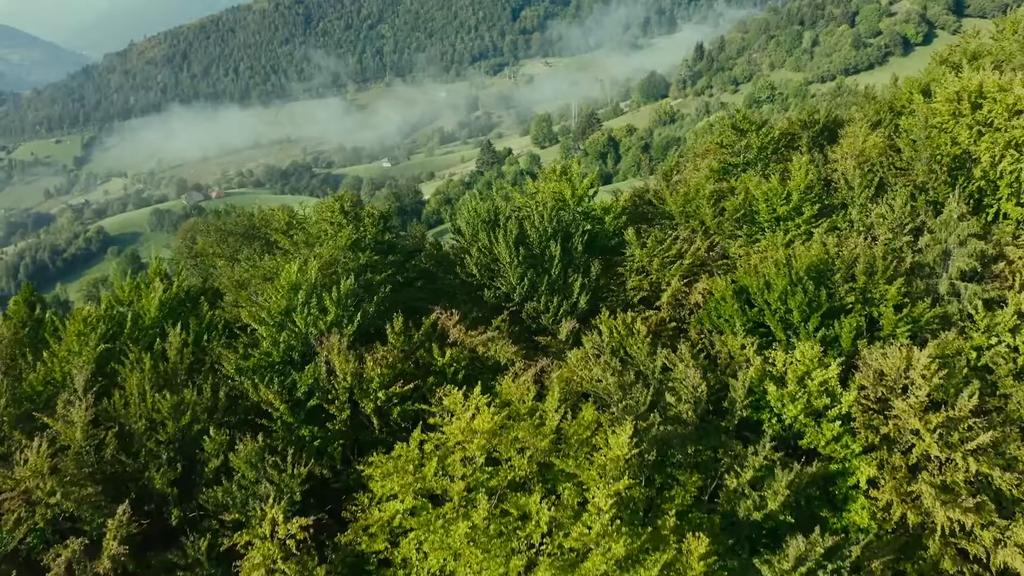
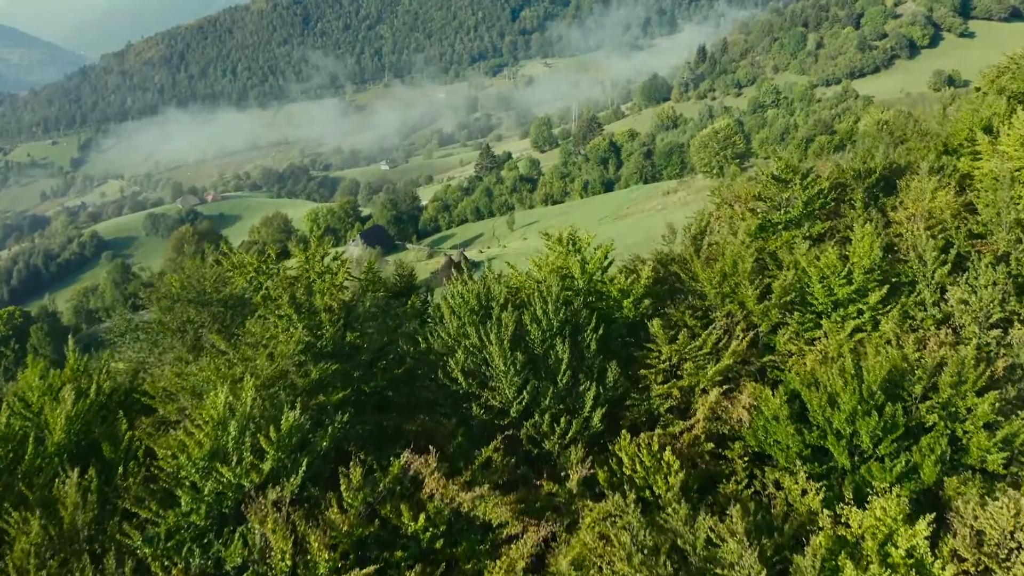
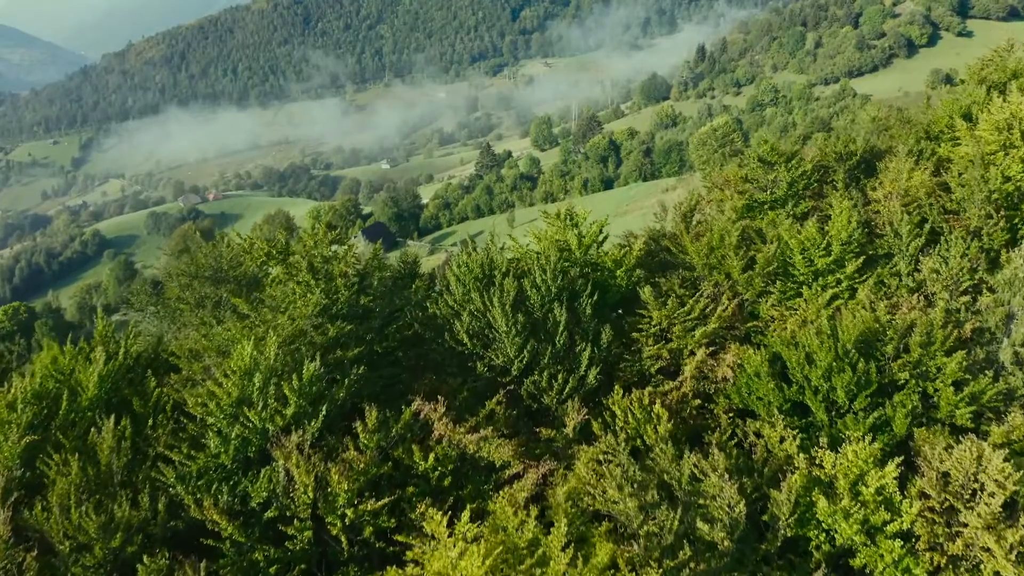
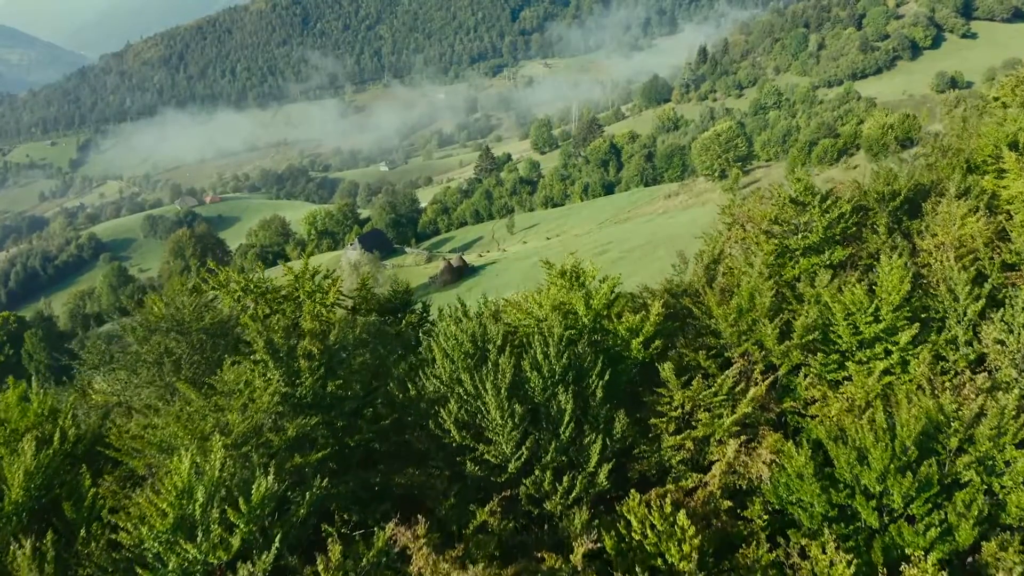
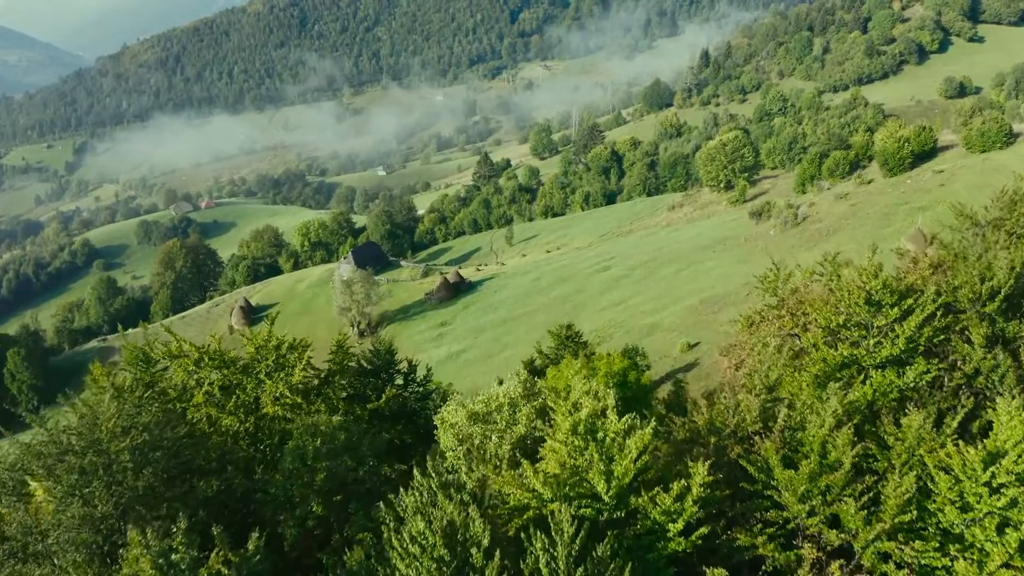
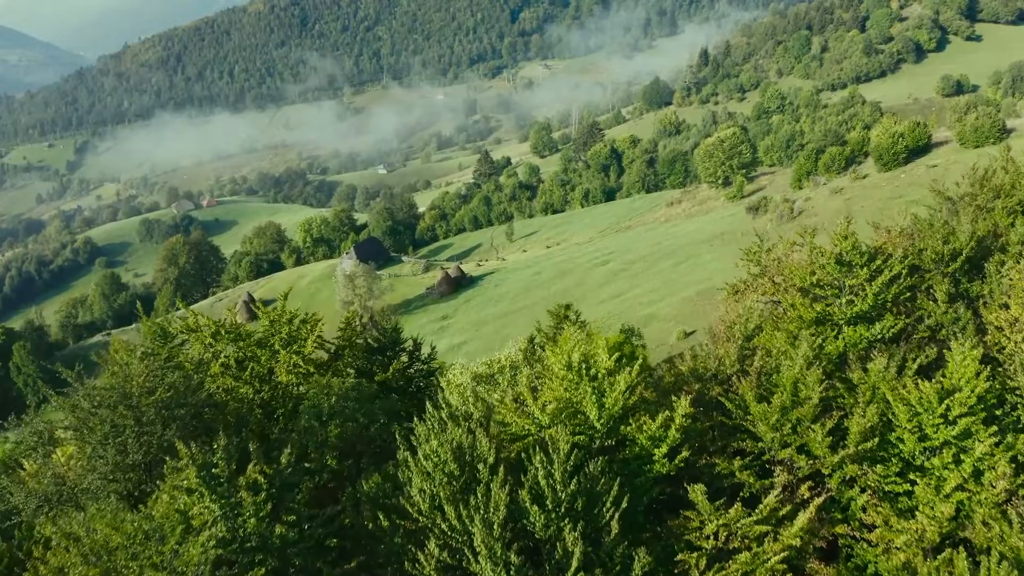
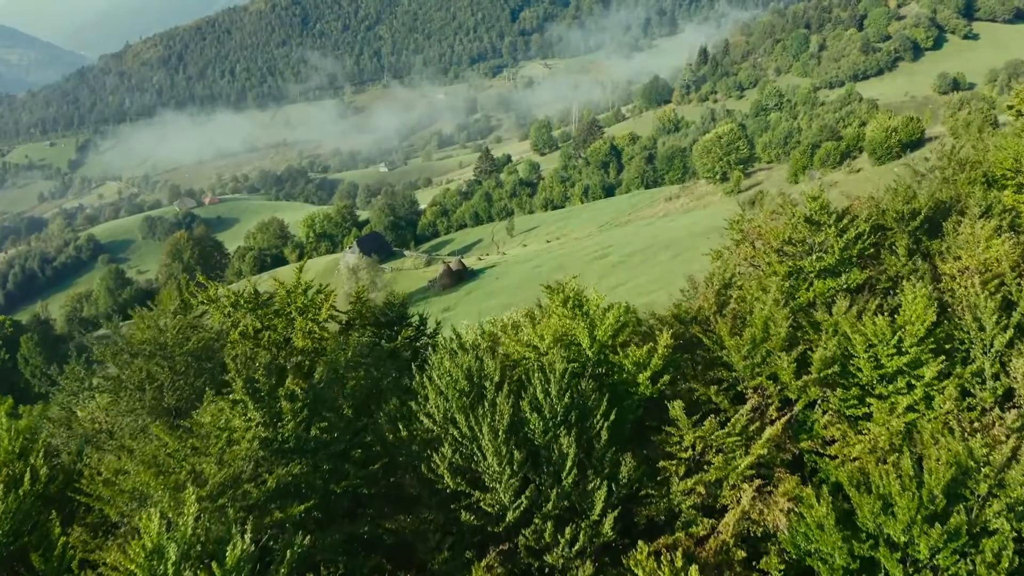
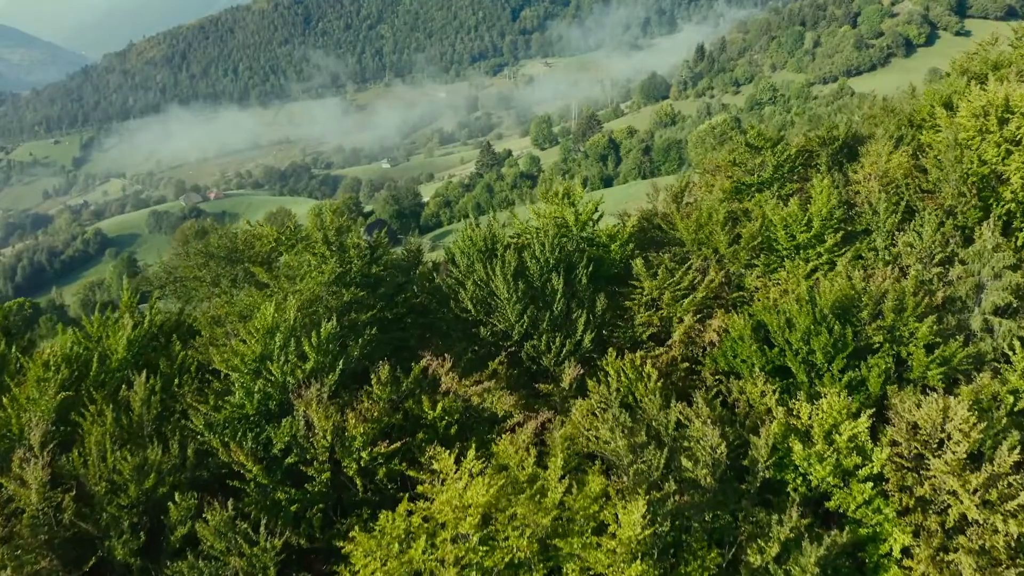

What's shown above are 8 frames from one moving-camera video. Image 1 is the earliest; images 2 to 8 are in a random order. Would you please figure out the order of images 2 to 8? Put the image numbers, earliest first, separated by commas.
8, 3, 2, 4, 7, 6, 5
